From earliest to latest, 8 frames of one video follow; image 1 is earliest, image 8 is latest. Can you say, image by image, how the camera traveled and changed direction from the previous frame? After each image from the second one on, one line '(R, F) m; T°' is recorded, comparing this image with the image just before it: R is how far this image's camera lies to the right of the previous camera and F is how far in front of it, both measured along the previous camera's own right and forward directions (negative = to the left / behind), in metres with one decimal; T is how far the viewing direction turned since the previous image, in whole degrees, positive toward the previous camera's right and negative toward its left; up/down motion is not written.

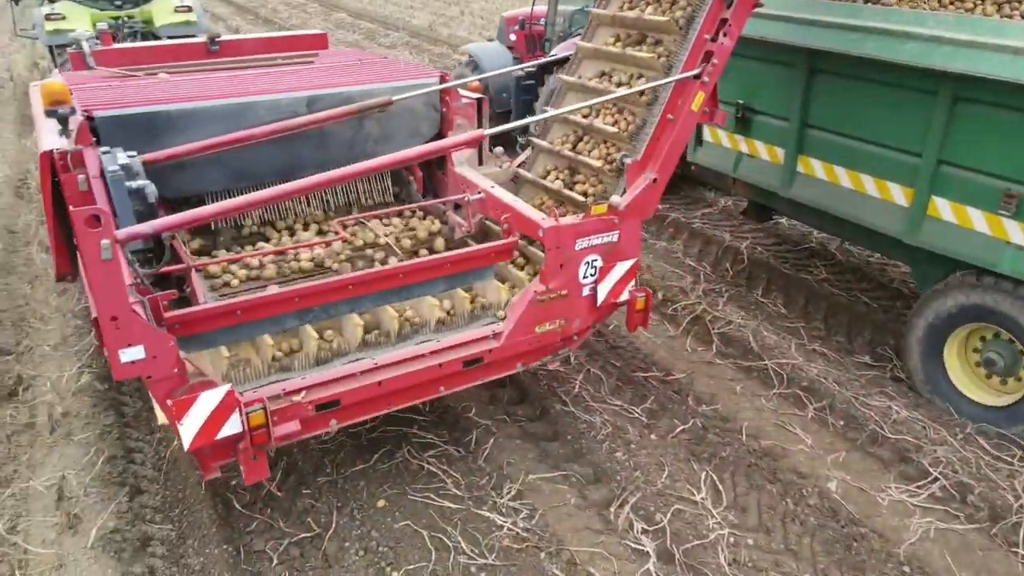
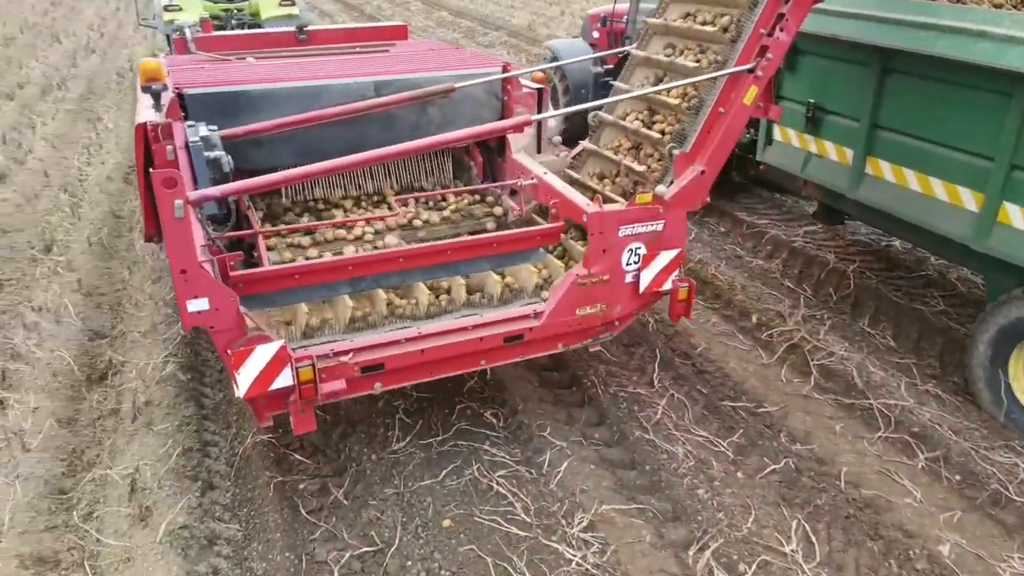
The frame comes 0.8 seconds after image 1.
(0.0, +0.2) m; -7°
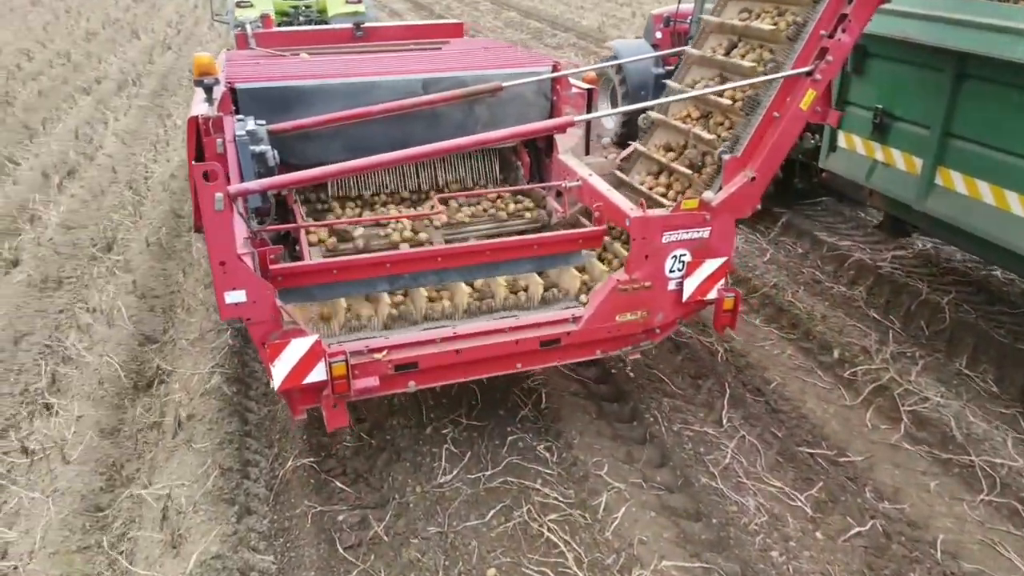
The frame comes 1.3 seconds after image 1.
(0.0, +0.3) m; -5°
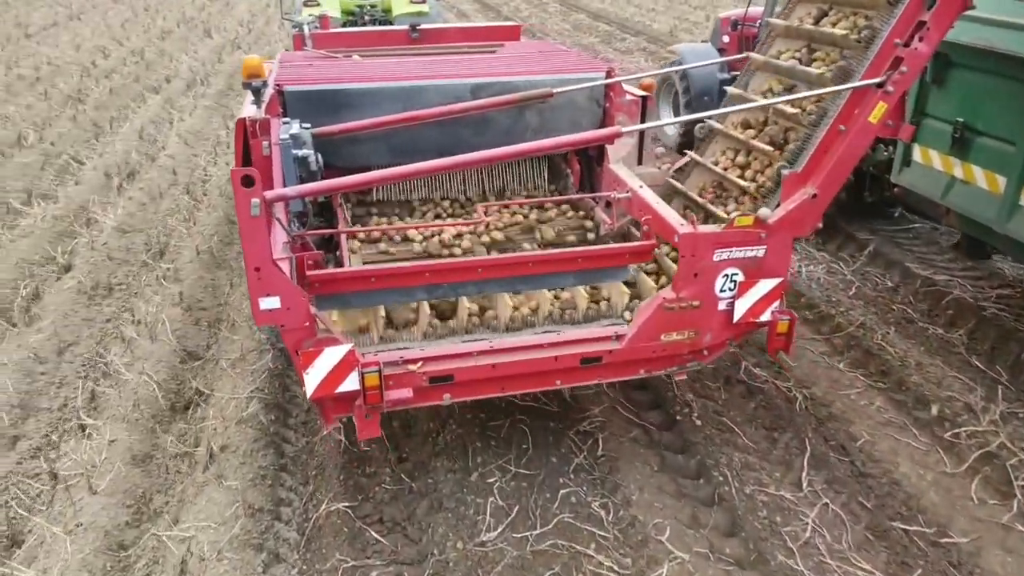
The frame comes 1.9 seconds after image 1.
(0.0, +0.3) m; -5°
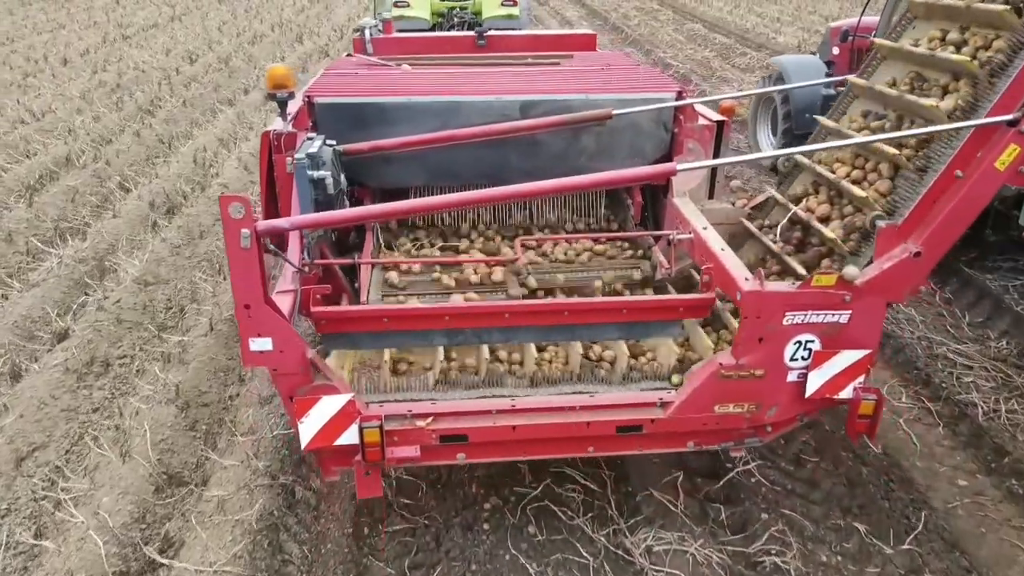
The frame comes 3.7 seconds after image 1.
(0.0, +1.1) m; -7°
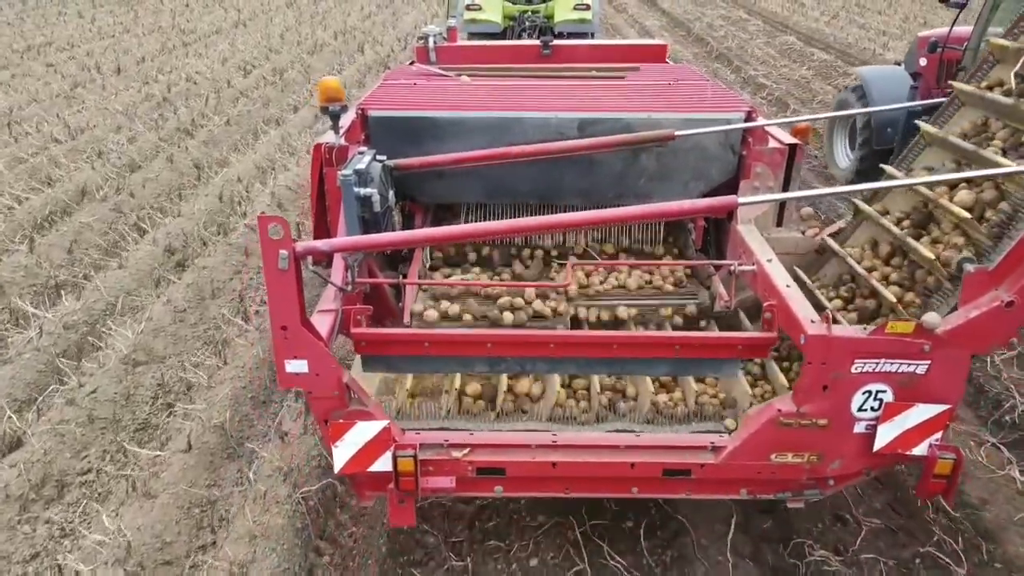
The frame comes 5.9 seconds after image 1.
(0.0, +1.0) m; -5°
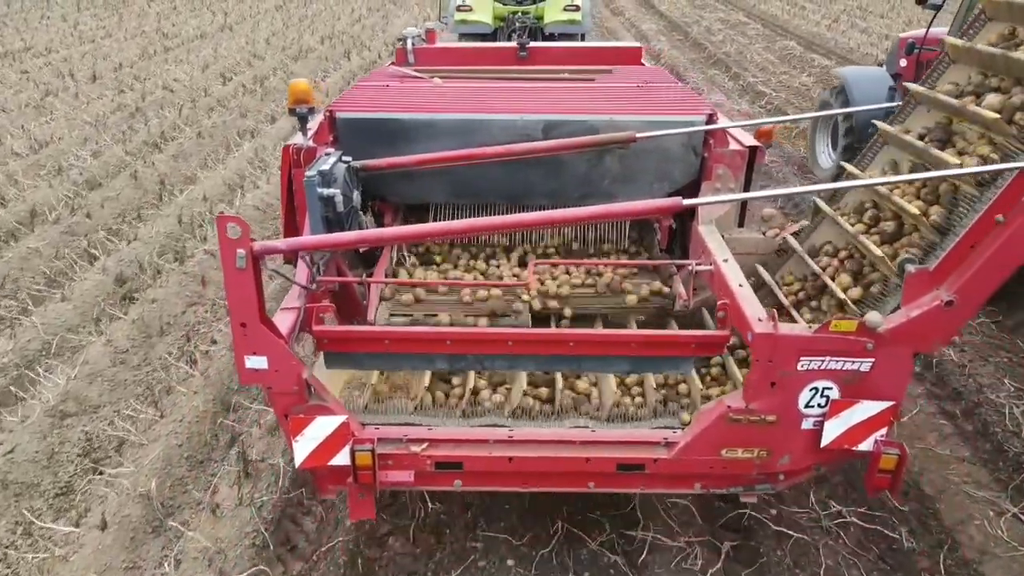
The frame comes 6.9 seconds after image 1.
(+0.2, +0.4) m; 0°
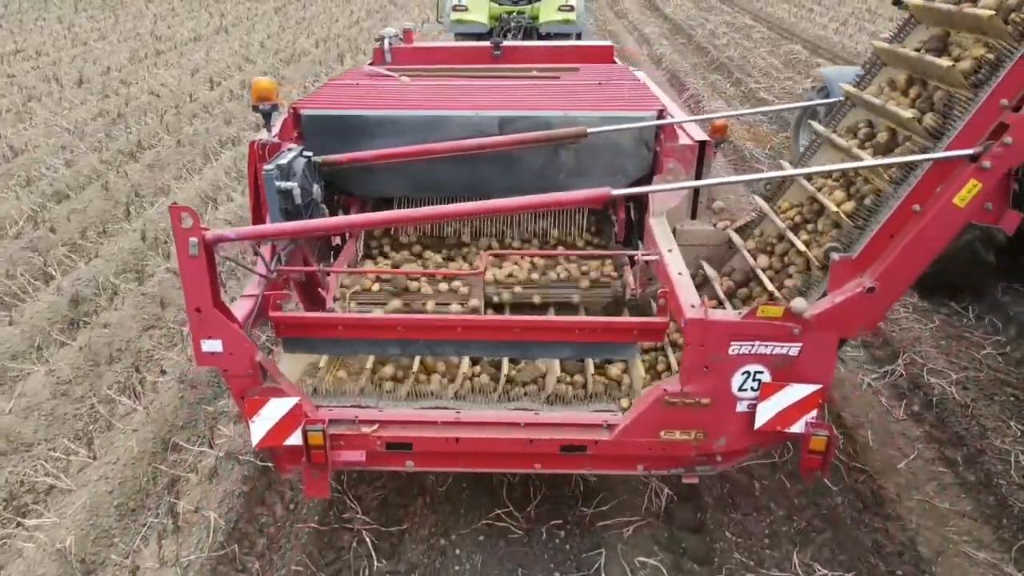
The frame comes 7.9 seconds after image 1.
(+0.2, +0.3) m; -1°
